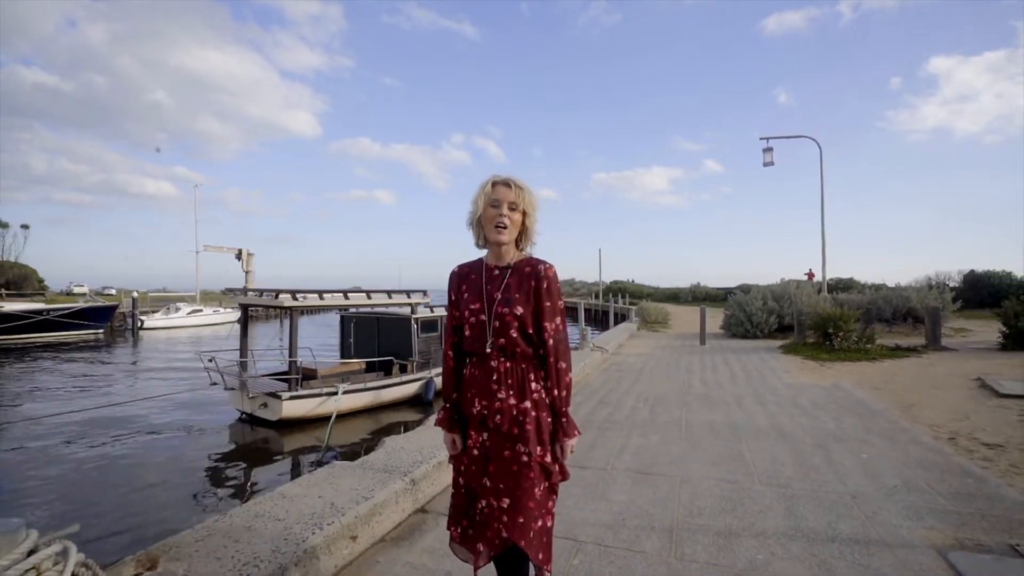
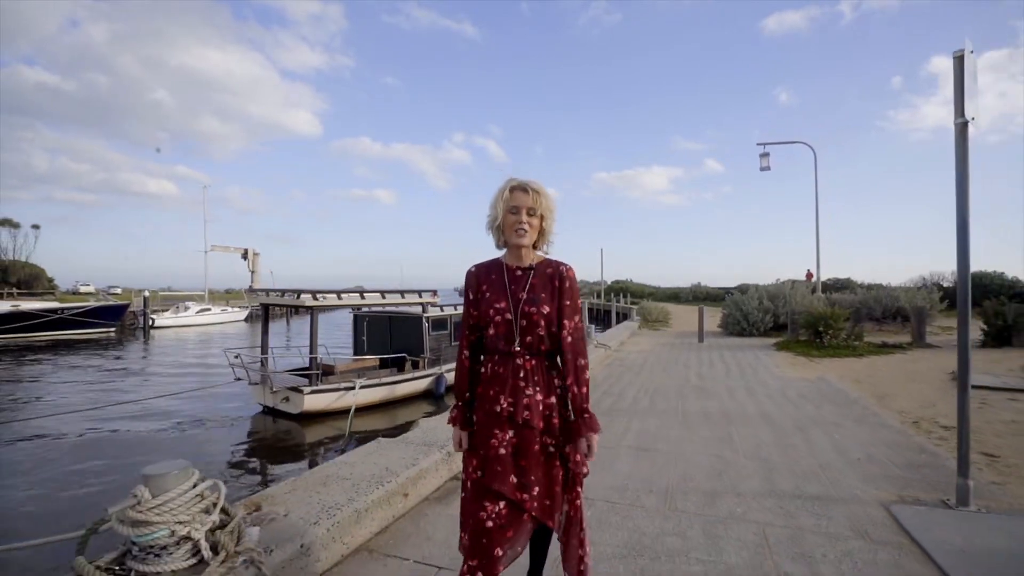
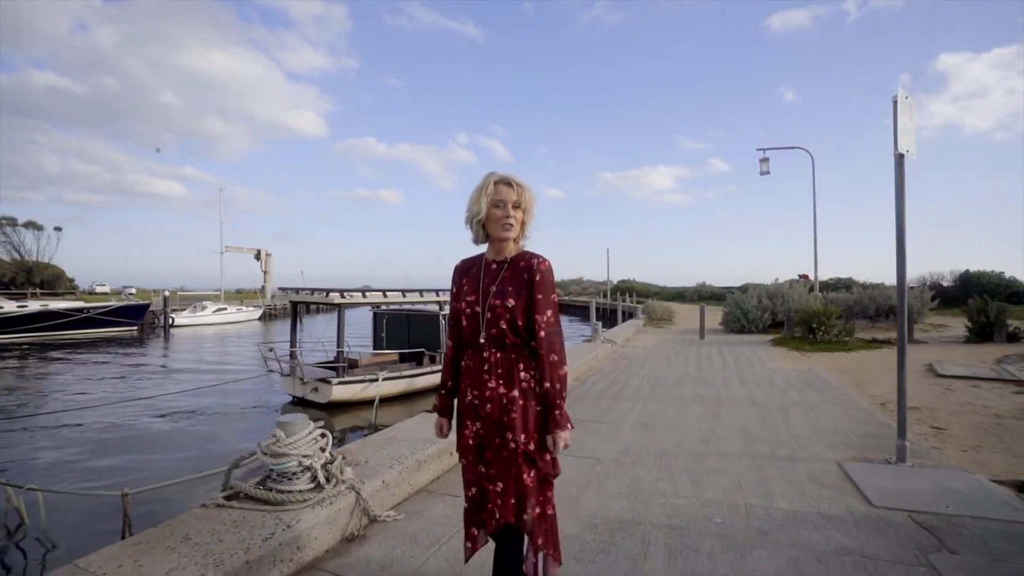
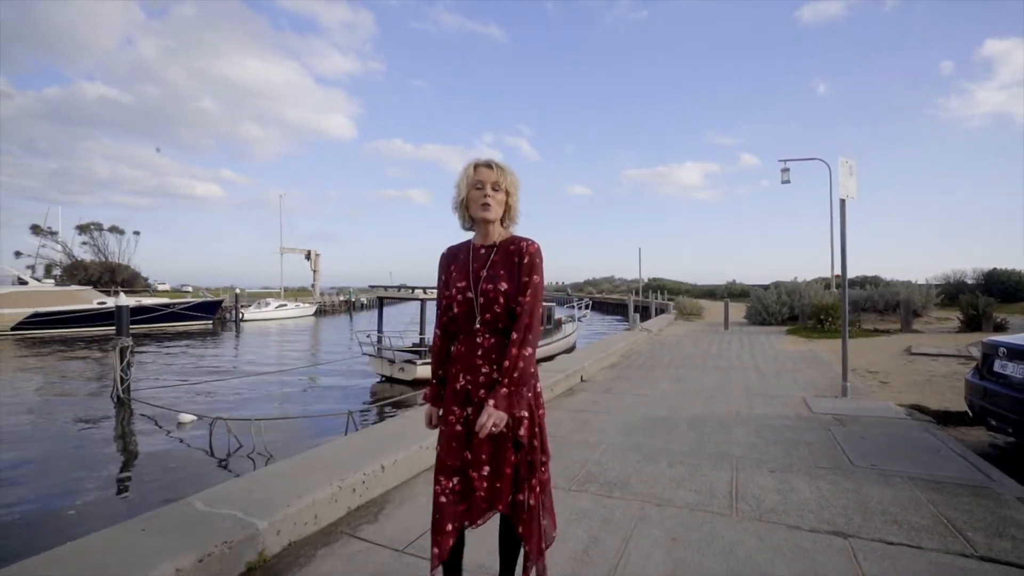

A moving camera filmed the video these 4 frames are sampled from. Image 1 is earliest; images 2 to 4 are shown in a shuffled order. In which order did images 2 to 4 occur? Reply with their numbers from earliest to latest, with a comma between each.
2, 3, 4
